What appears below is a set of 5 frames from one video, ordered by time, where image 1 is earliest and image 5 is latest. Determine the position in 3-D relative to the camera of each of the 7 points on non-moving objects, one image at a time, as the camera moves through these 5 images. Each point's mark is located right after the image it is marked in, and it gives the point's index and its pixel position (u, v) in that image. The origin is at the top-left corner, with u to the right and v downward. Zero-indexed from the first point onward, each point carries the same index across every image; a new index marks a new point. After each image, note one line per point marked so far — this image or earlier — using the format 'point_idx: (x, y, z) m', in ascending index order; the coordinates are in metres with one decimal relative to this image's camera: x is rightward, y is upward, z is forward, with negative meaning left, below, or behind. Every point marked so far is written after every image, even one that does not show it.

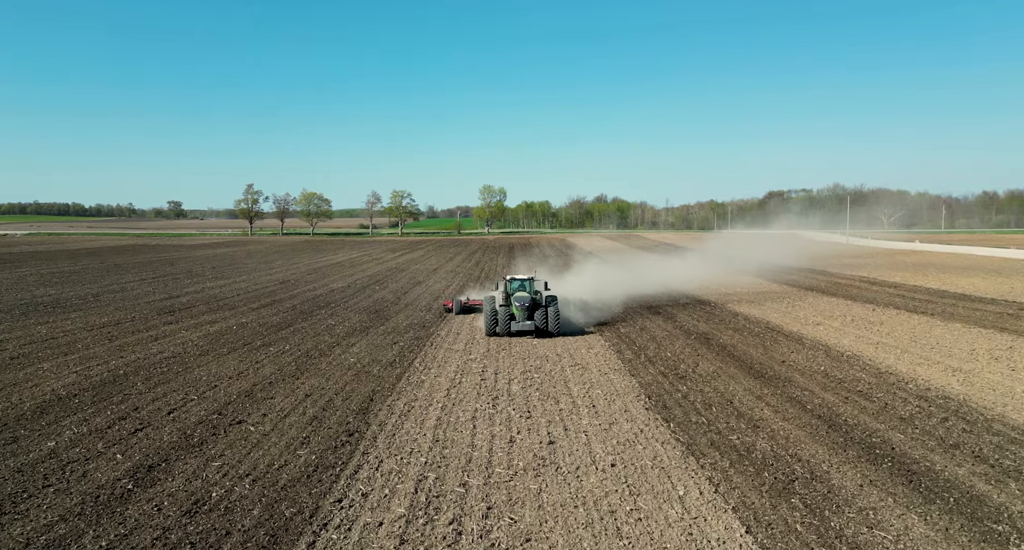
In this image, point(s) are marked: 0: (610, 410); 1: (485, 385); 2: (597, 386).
0: (+1.7, -2.3, +11.1) m
1: (-0.5, -2.2, +12.7) m
2: (+1.7, -2.2, +12.7) m
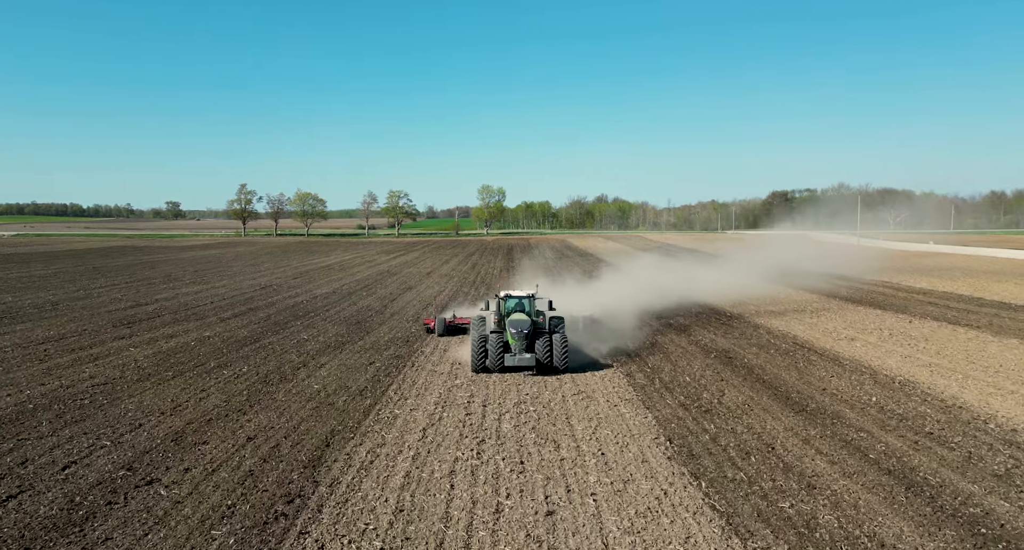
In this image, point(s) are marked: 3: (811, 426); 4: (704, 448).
0: (+1.5, -2.5, +8.9) m
1: (-0.7, -2.4, +10.5) m
2: (+1.5, -2.4, +10.4) m
3: (+4.7, -2.4, +10.2) m
4: (+2.8, -2.5, +9.3) m
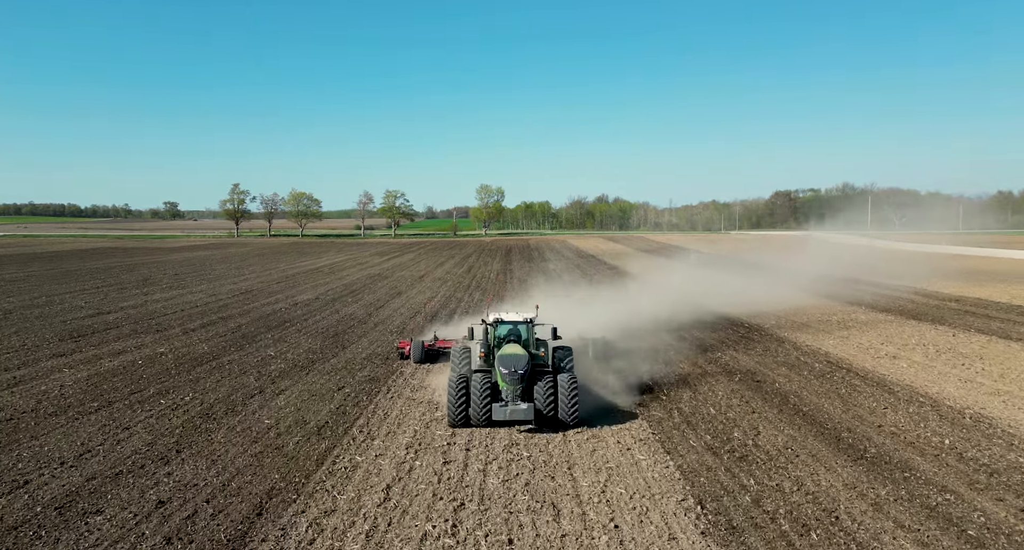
0: (+1.4, -2.7, +6.8) m
1: (-0.8, -2.6, +8.4) m
2: (+1.4, -2.6, +8.3) m
3: (+4.5, -2.6, +8.1) m
4: (+2.6, -2.7, +7.2) m
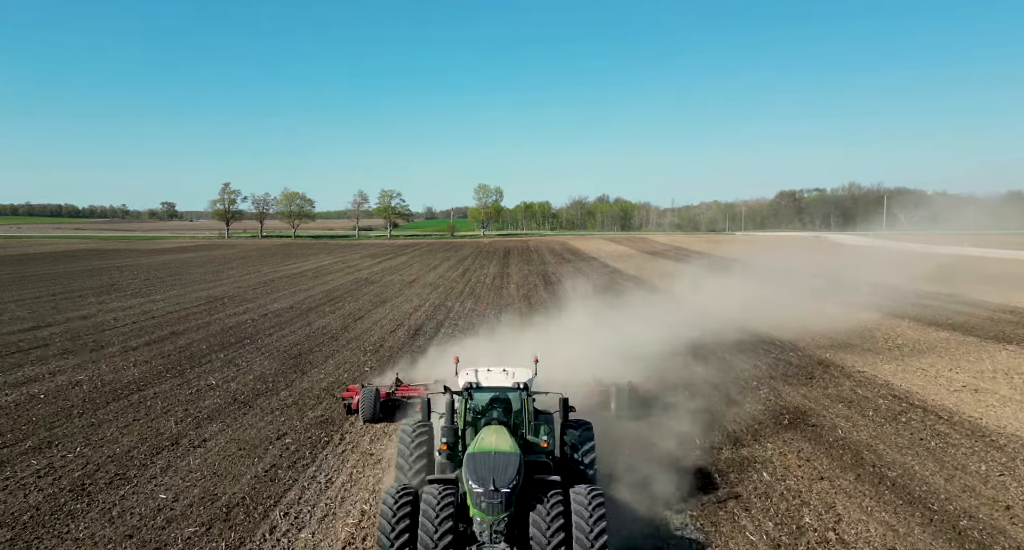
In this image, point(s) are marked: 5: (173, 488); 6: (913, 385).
0: (+1.2, -3.0, +3.9) m
1: (-1.0, -2.8, +5.6) m
2: (+1.2, -2.9, +5.5) m
3: (+4.4, -2.8, +5.2) m
4: (+2.4, -2.9, +4.4) m
5: (-4.1, -2.6, +8.0) m
6: (+7.7, -2.1, +12.5) m
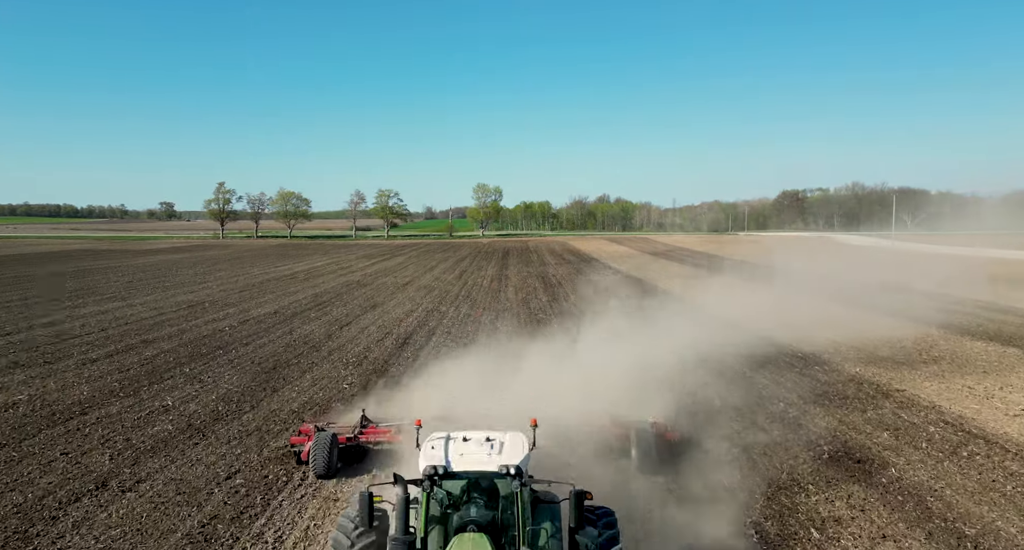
0: (+1.1, -3.1, +2.4) m
1: (-1.1, -3.0, +4.0) m
2: (+1.1, -3.0, +3.9) m
3: (+4.3, -2.9, +3.7) m
4: (+2.3, -3.0, +2.8) m
5: (-4.2, -2.7, +6.4) m
6: (+7.6, -2.2, +10.9) m
